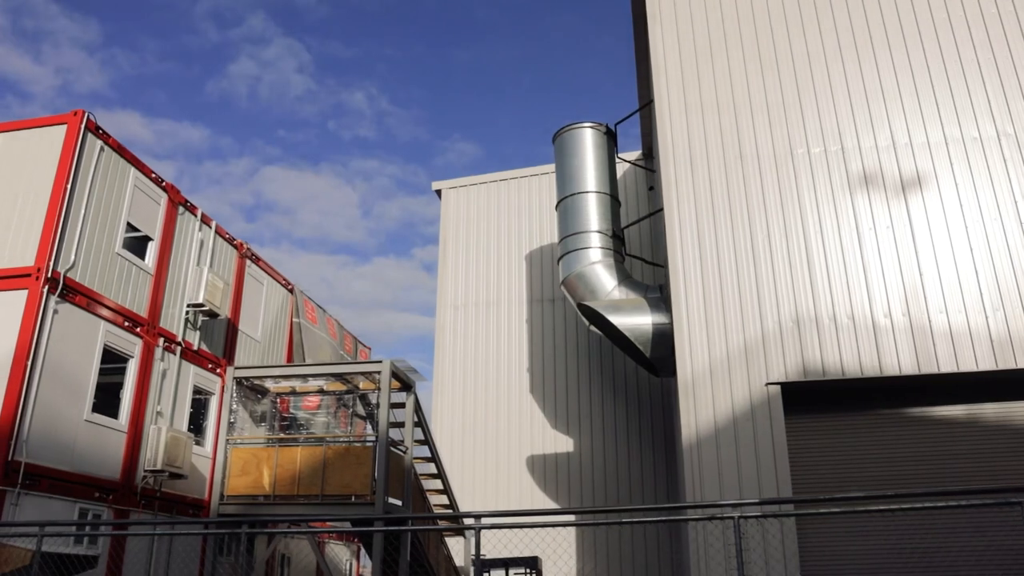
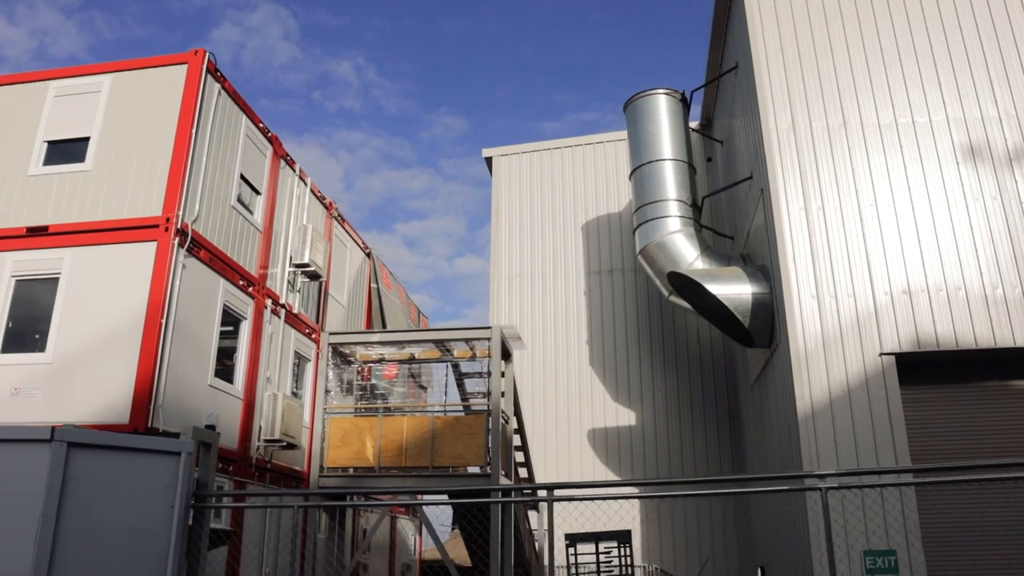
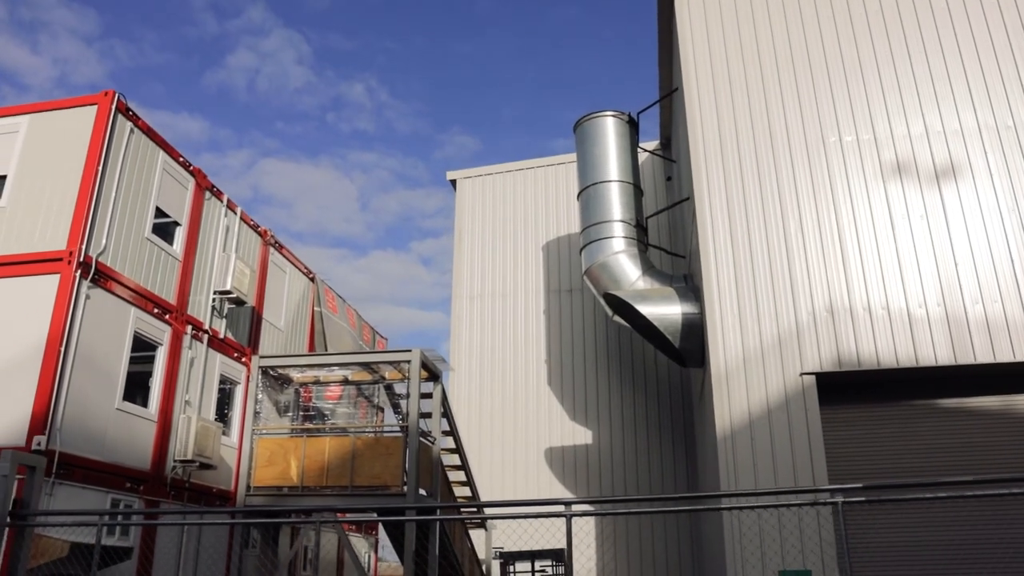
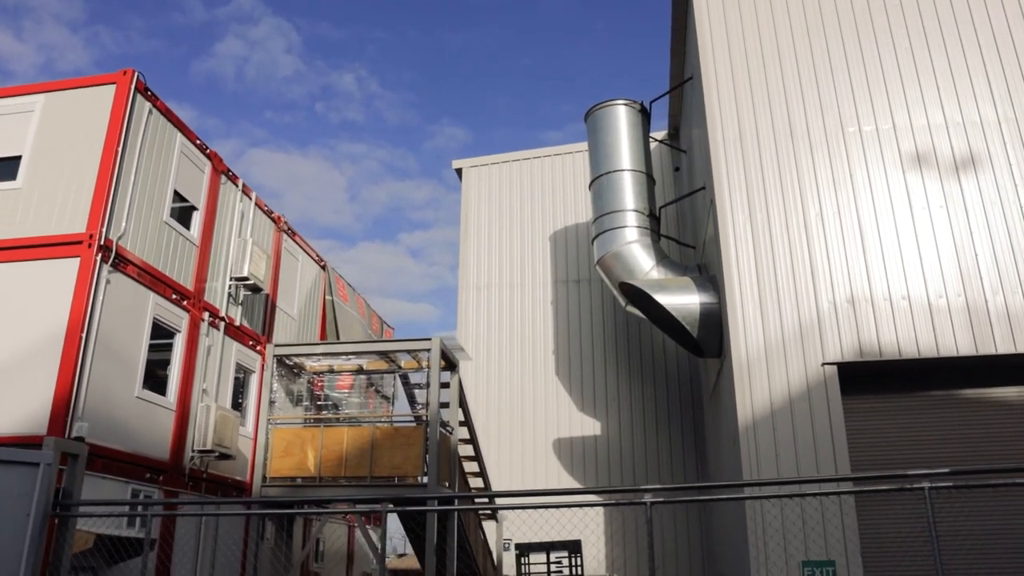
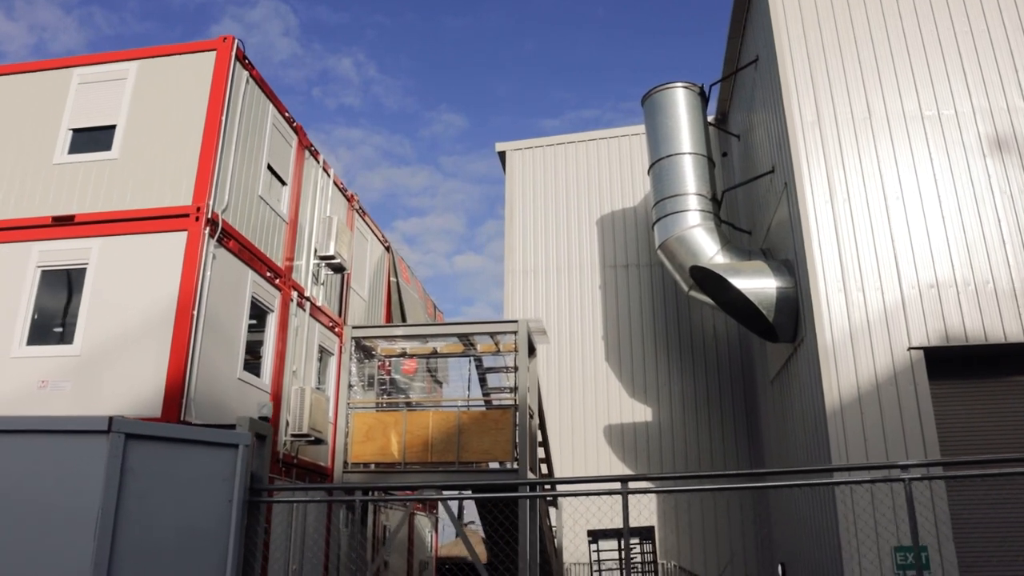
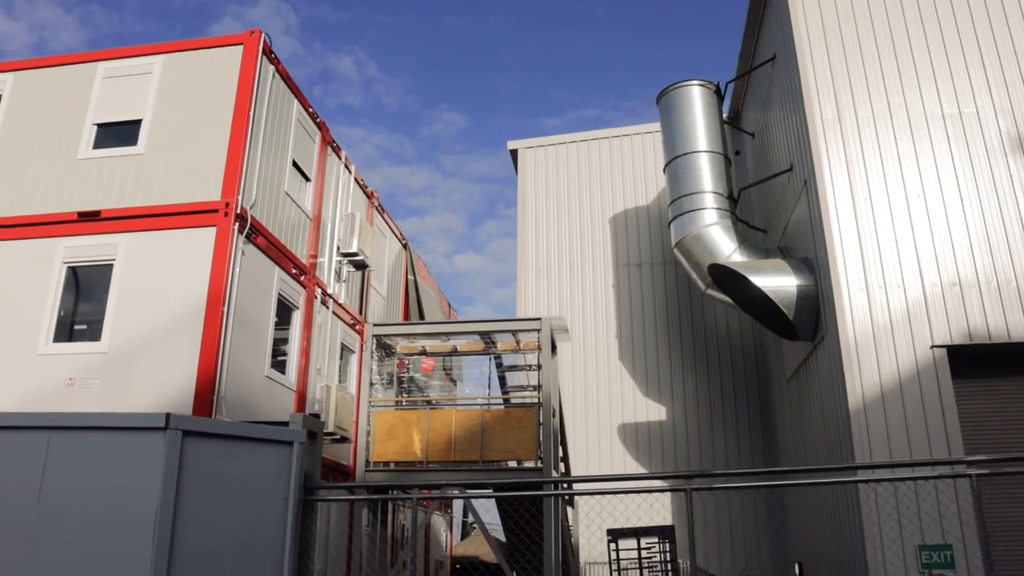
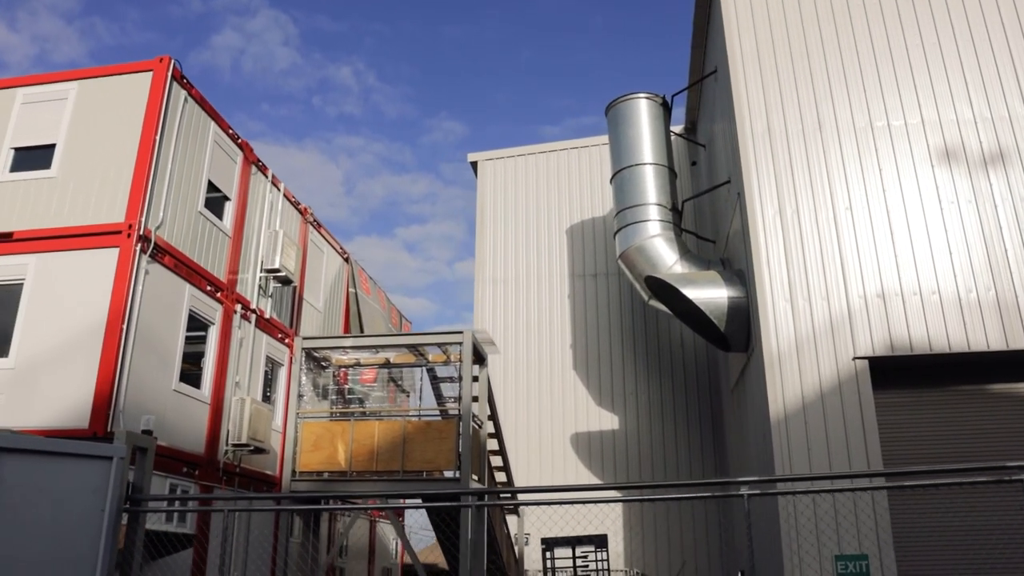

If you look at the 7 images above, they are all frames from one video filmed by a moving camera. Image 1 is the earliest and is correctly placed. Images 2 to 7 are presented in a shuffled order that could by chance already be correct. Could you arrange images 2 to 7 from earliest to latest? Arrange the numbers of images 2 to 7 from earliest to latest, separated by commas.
3, 4, 7, 2, 5, 6
